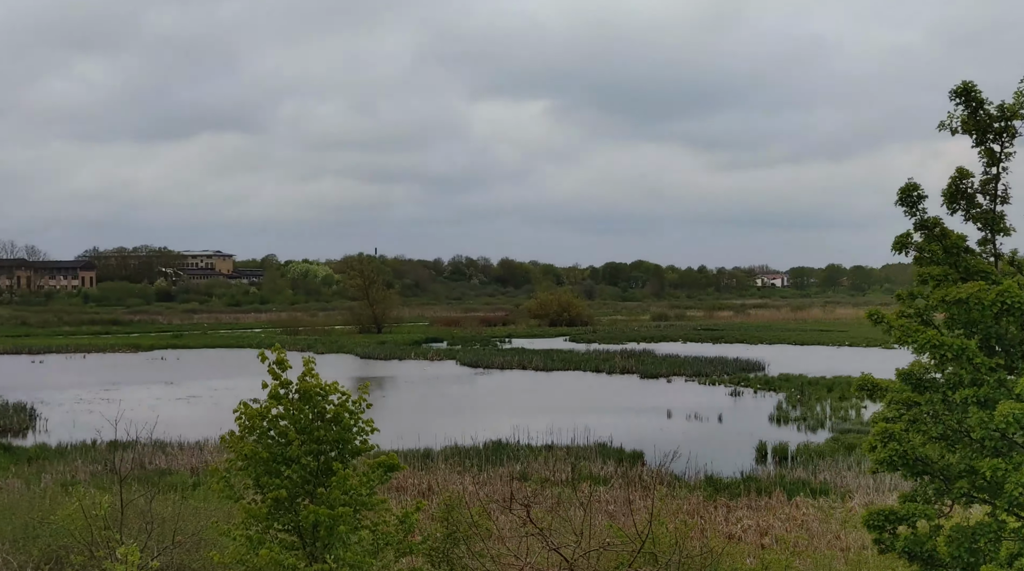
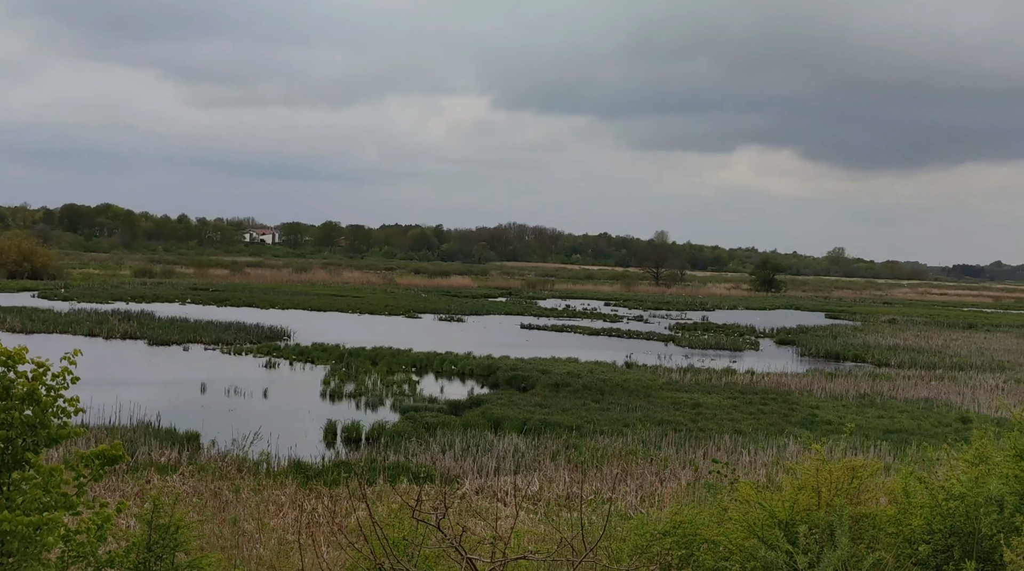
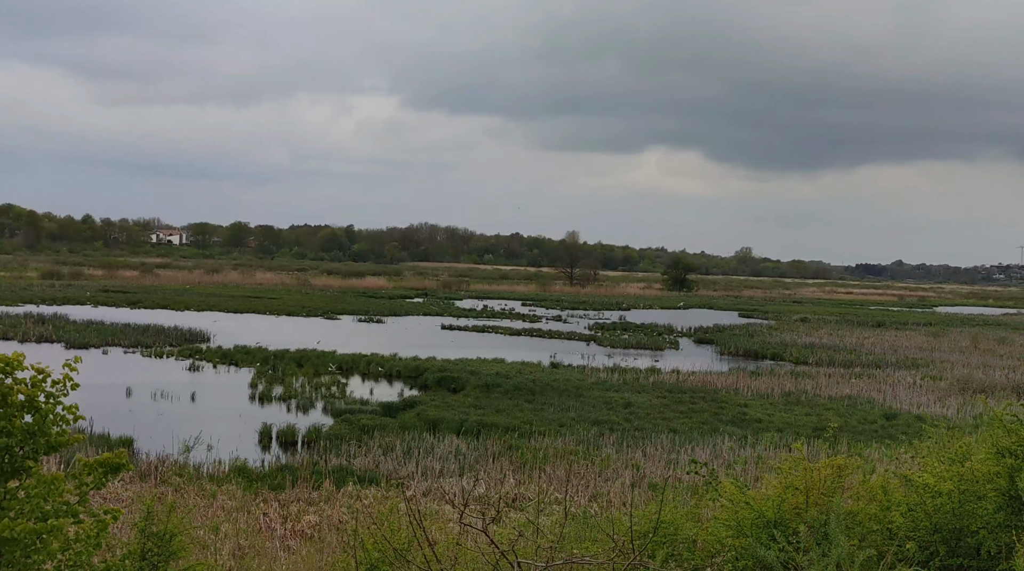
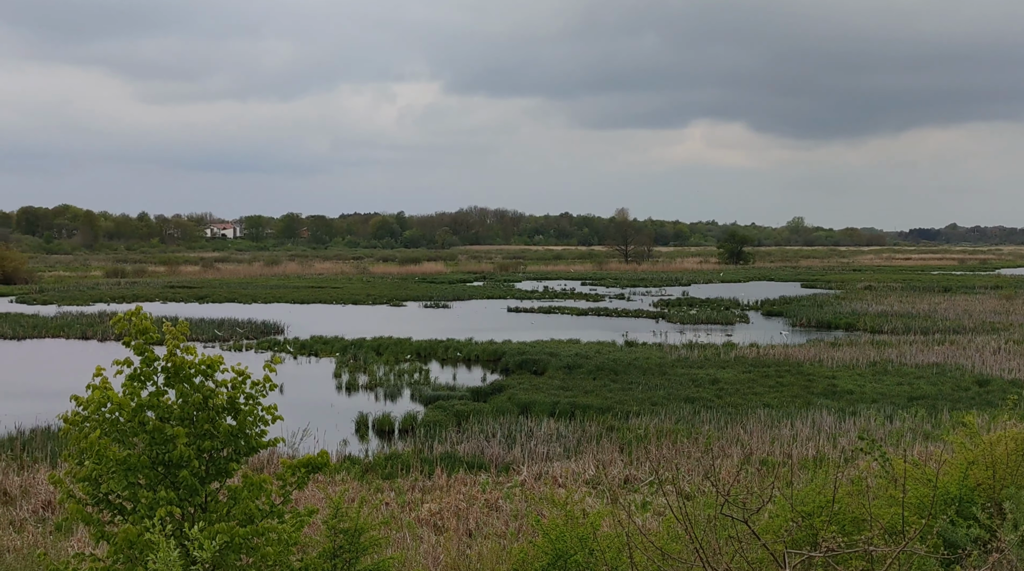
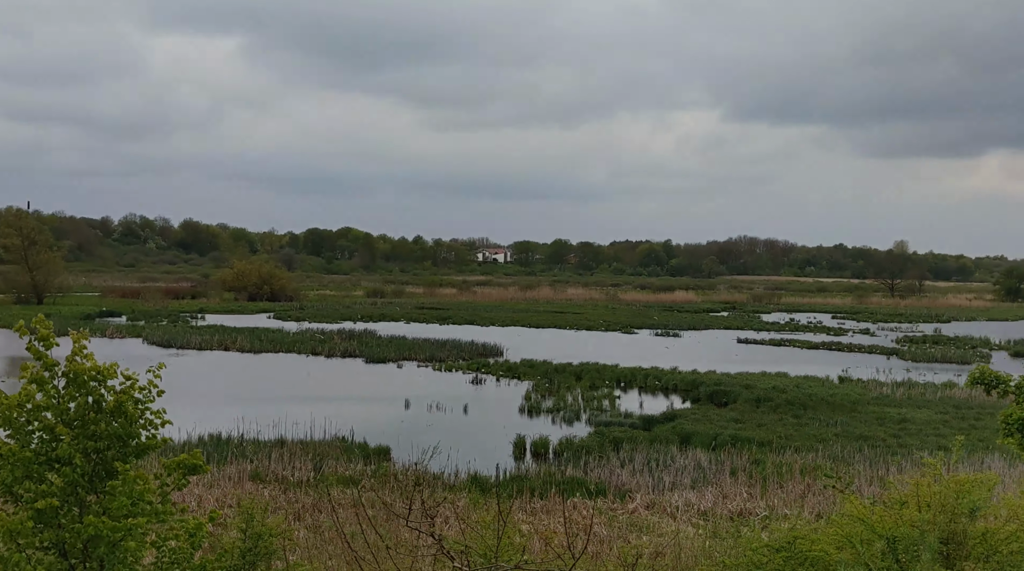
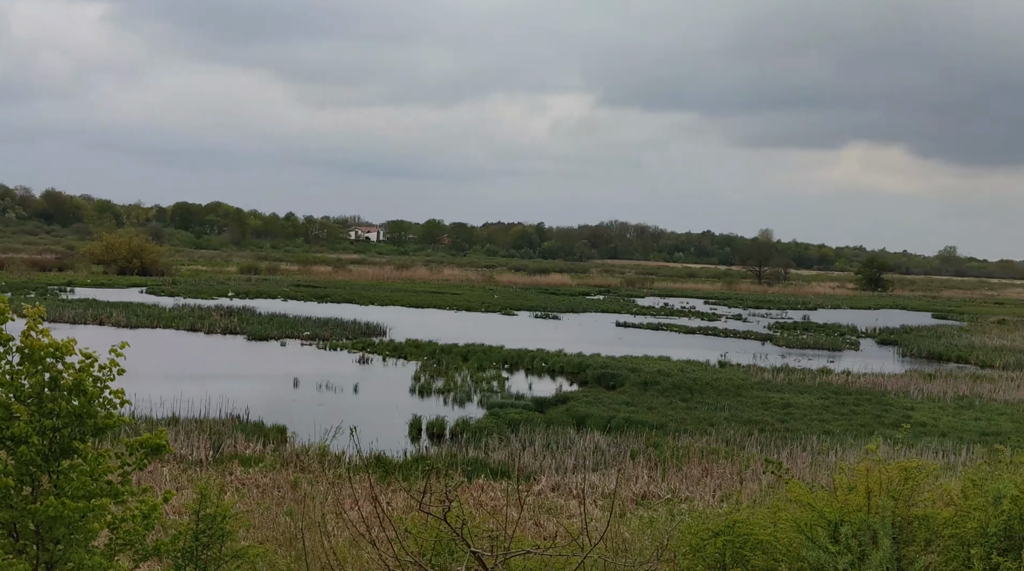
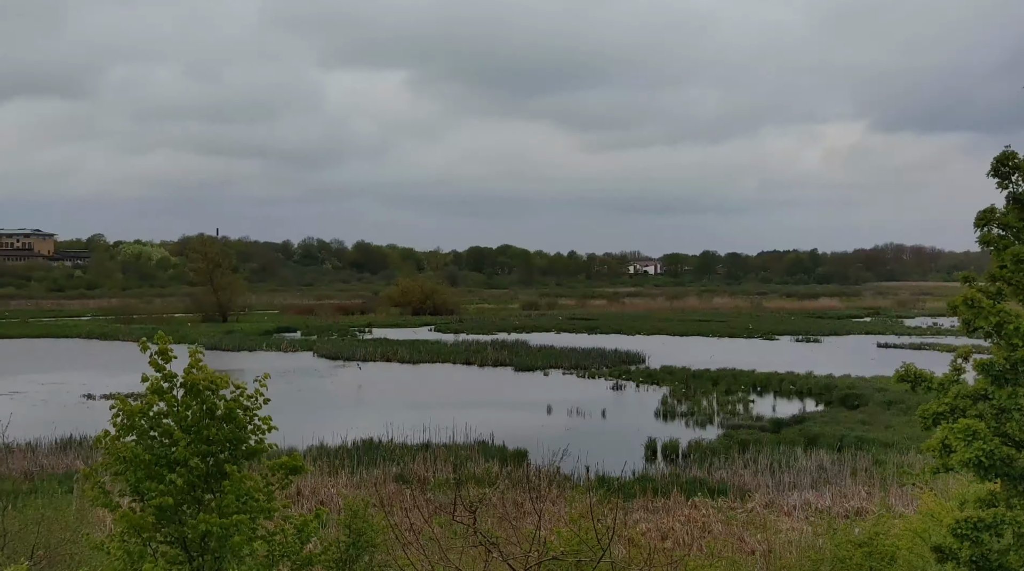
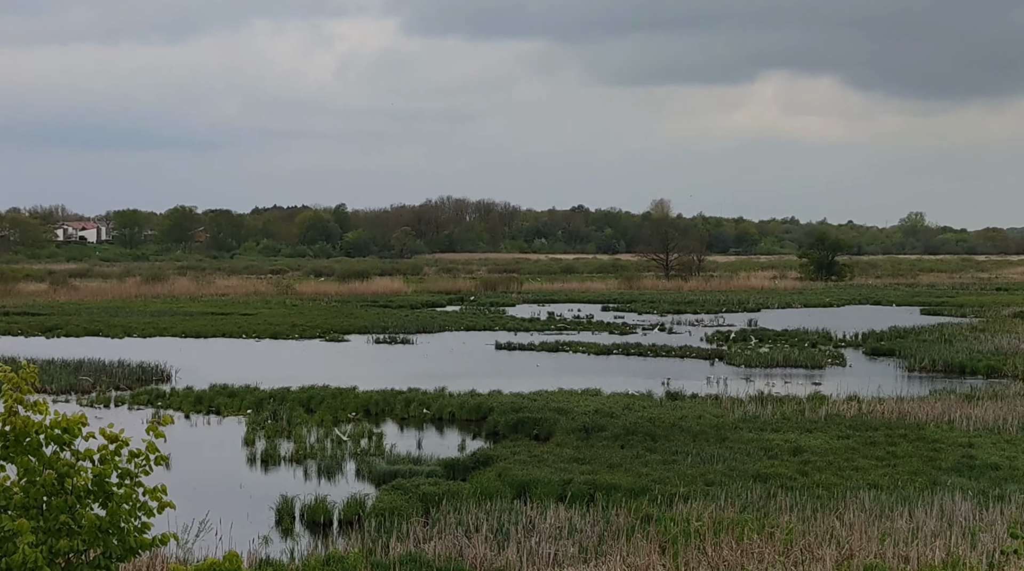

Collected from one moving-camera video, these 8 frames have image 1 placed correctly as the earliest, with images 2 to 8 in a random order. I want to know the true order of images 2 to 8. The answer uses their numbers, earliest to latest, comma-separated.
7, 5, 6, 2, 3, 4, 8
